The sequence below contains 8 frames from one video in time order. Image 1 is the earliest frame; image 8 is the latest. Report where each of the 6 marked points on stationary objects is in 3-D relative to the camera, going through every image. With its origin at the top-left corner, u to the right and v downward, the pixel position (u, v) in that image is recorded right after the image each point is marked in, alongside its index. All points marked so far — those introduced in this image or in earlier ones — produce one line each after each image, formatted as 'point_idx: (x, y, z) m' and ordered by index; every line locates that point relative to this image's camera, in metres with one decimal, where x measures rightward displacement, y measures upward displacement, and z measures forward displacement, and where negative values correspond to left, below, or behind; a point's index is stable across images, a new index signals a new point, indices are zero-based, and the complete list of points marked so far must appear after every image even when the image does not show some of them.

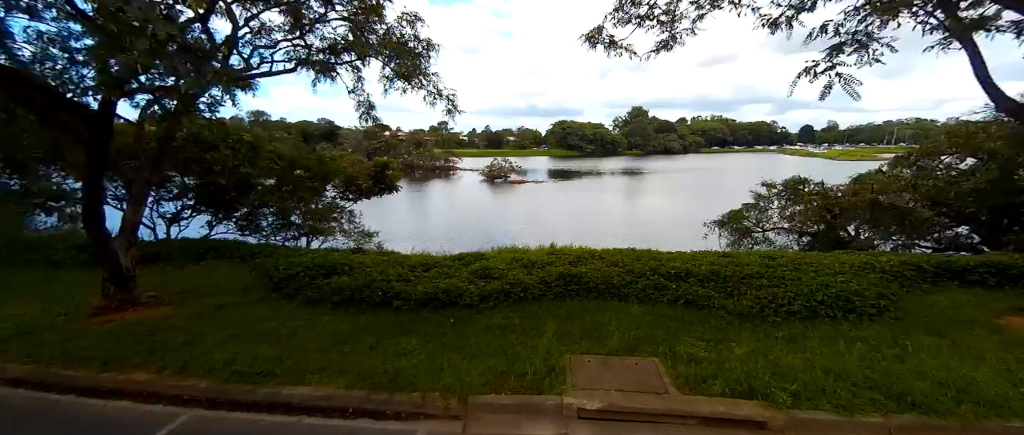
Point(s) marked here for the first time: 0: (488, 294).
0: (-0.3, -1.0, +4.6) m
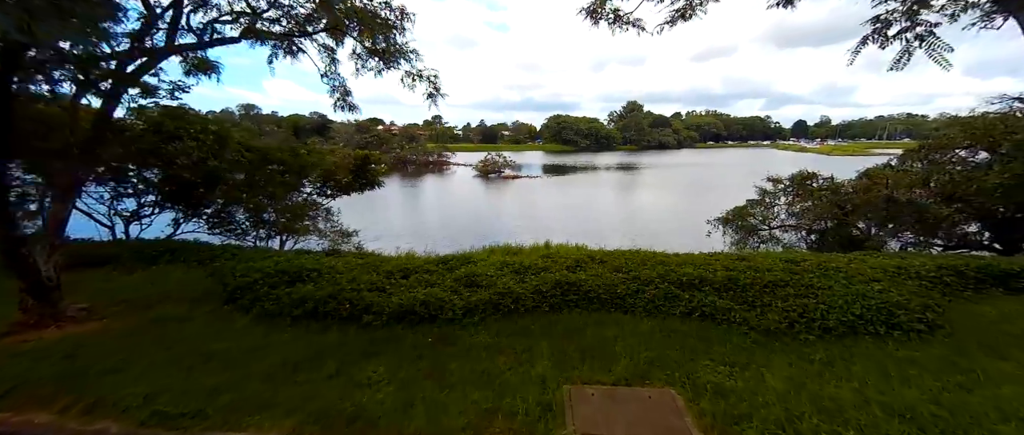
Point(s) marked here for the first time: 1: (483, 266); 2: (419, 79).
0: (-0.4, -1.0, +4.0) m
1: (-0.4, -0.7, +5.0) m
2: (-1.4, +2.0, +5.2) m
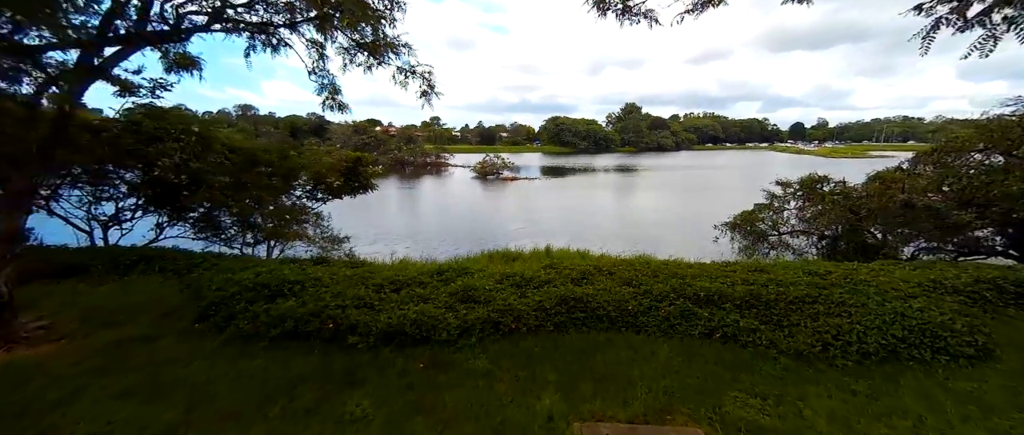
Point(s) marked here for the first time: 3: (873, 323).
0: (-0.4, -1.1, +3.6) m
1: (-0.4, -0.8, +4.6) m
2: (-1.3, +1.9, +4.8) m
3: (+3.4, -1.0, +3.4) m
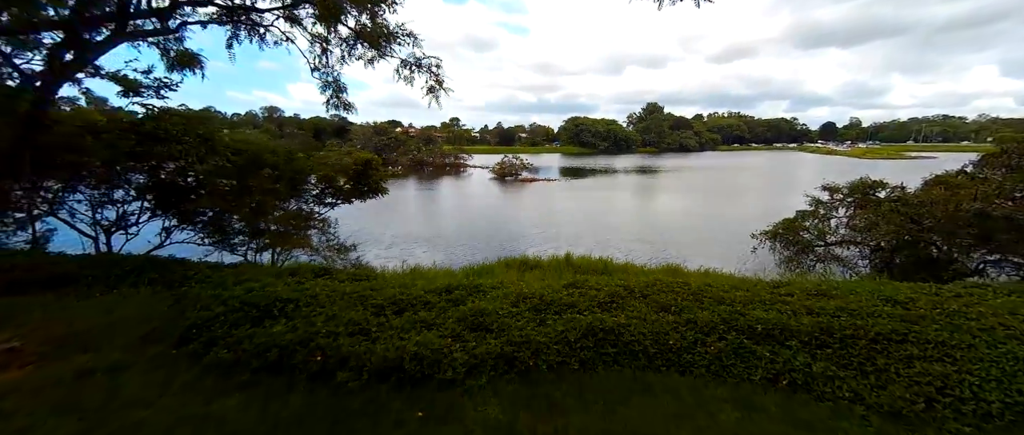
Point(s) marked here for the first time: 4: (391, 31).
0: (-0.3, -1.2, +3.0) m
1: (-0.2, -0.9, +4.0) m
2: (-1.1, +1.7, +4.3) m
3: (+3.5, -1.1, +2.7) m
4: (-1.5, +2.3, +4.5) m
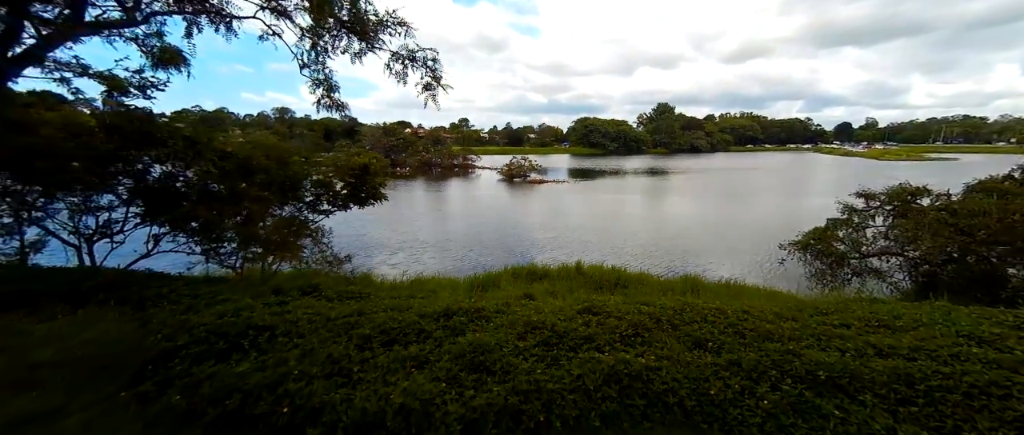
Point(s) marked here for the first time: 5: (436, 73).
0: (-0.2, -1.3, +2.5) m
1: (-0.1, -1.0, +3.5) m
2: (-1.0, +1.6, +3.8) m
3: (+3.5, -1.3, +2.1) m
4: (-1.4, +2.1, +4.0) m
5: (-0.9, +1.6, +4.2) m
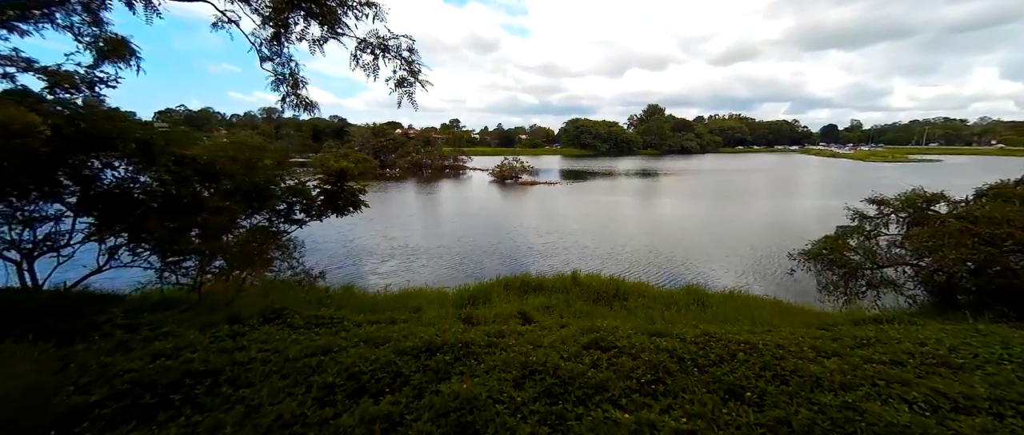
0: (-0.2, -1.5, +1.9) m
1: (-0.2, -1.2, +2.9) m
2: (-1.1, +1.4, +3.2) m
3: (+3.5, -1.5, +1.6) m
4: (-1.4, +1.9, +3.4) m
5: (-1.0, +1.5, +3.6) m
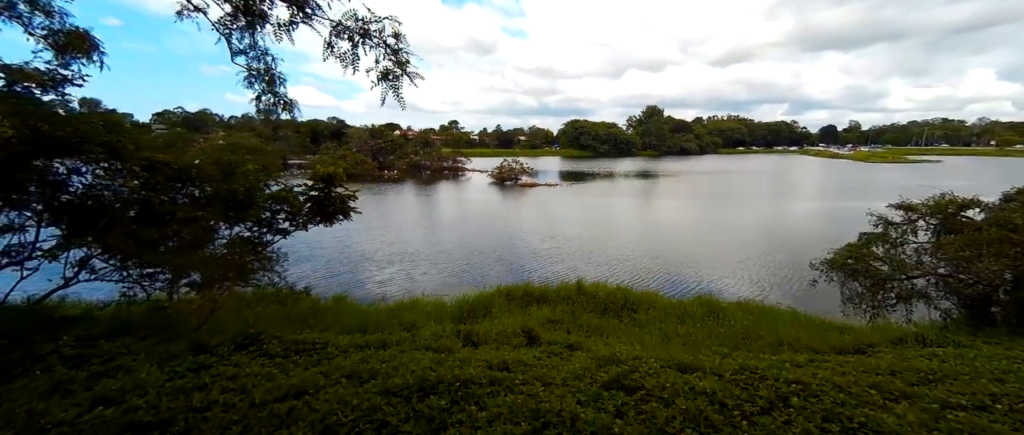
0: (-0.2, -1.6, +1.4) m
1: (-0.1, -1.3, +2.4) m
2: (-1.0, +1.3, +2.7) m
3: (+3.6, -1.6, +1.1) m
4: (-1.4, +1.8, +2.9) m
5: (-0.9, +1.3, +3.1) m
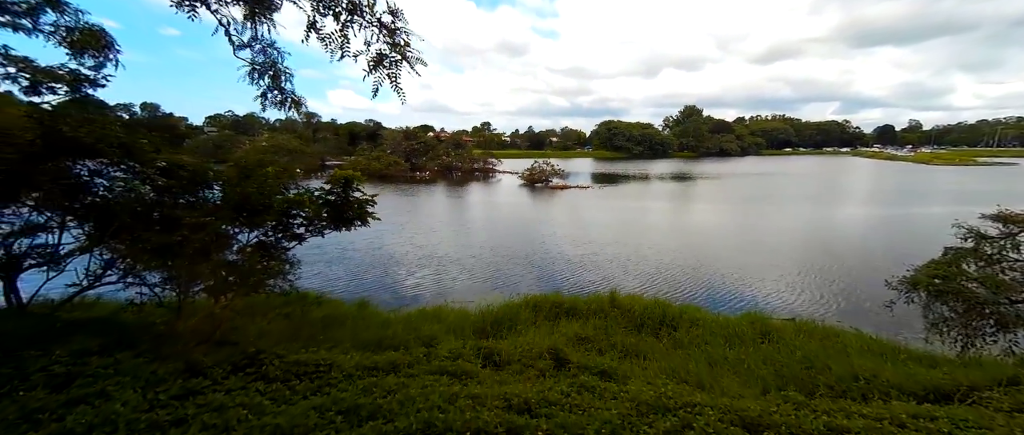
0: (-0.2, -1.7, +0.9) m
1: (0.0, -1.4, +1.9) m
2: (-0.9, +1.2, +2.3) m
3: (+3.6, -1.7, +0.3) m
4: (-1.2, +1.7, +2.5) m
5: (-0.7, +1.2, +2.6) m
